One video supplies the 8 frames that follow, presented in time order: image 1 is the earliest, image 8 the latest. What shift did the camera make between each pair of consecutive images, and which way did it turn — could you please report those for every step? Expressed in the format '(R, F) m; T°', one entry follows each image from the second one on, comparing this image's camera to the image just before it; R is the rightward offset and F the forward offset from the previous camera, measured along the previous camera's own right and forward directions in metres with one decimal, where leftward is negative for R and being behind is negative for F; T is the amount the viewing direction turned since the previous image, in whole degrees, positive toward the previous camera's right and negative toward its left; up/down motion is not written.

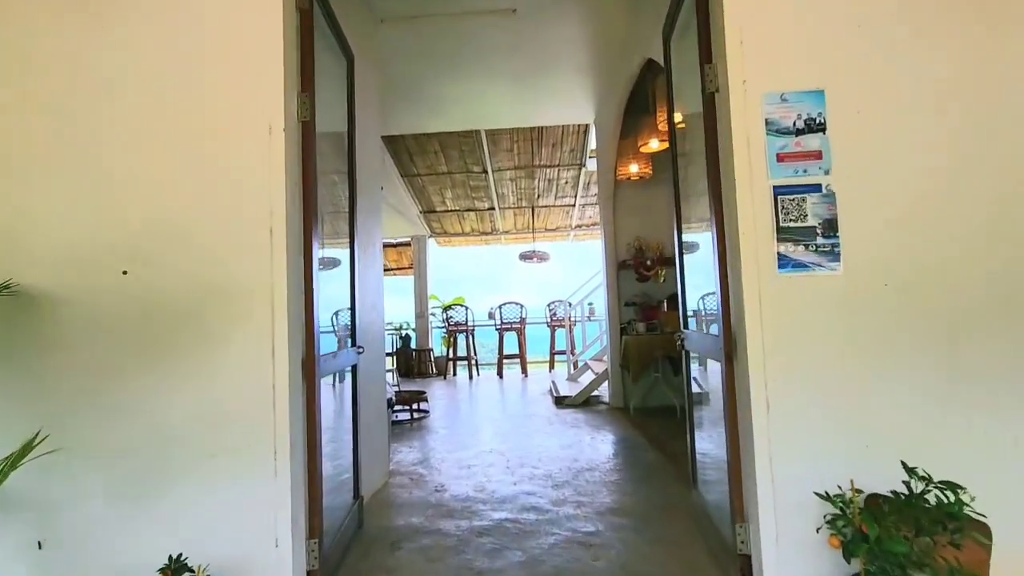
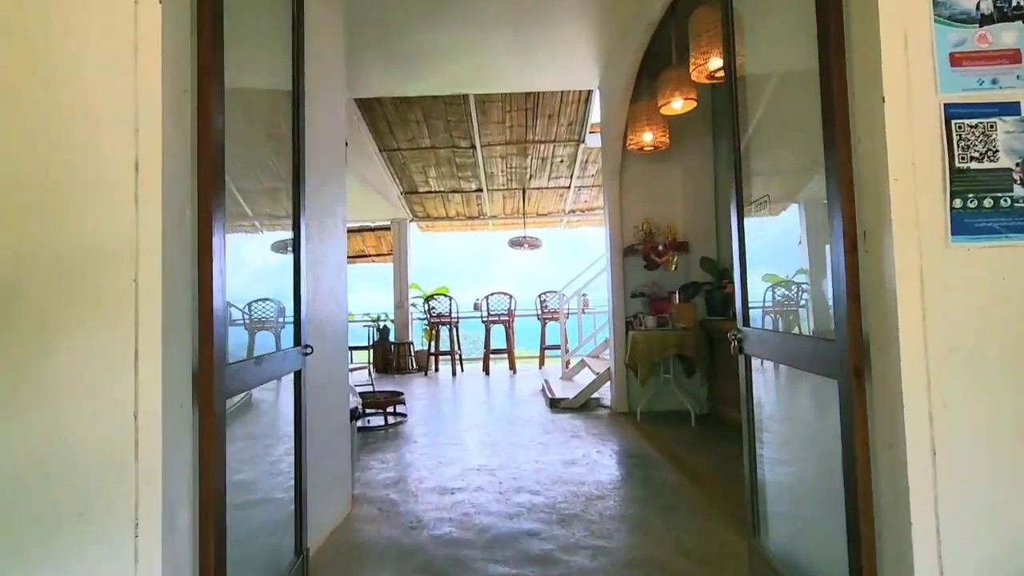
(-0.1, +0.7) m; +2°
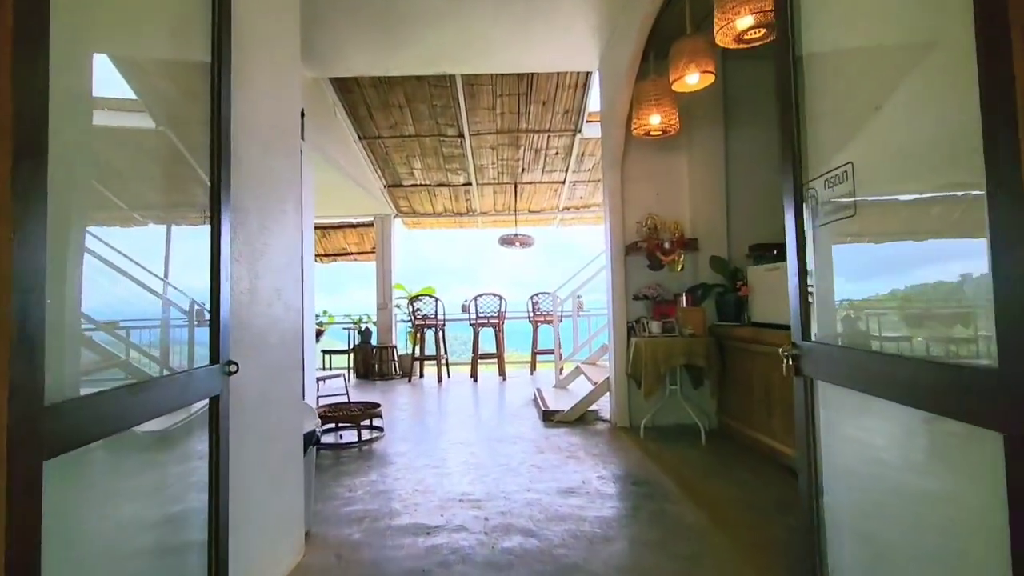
(0.0, +0.5) m; +1°
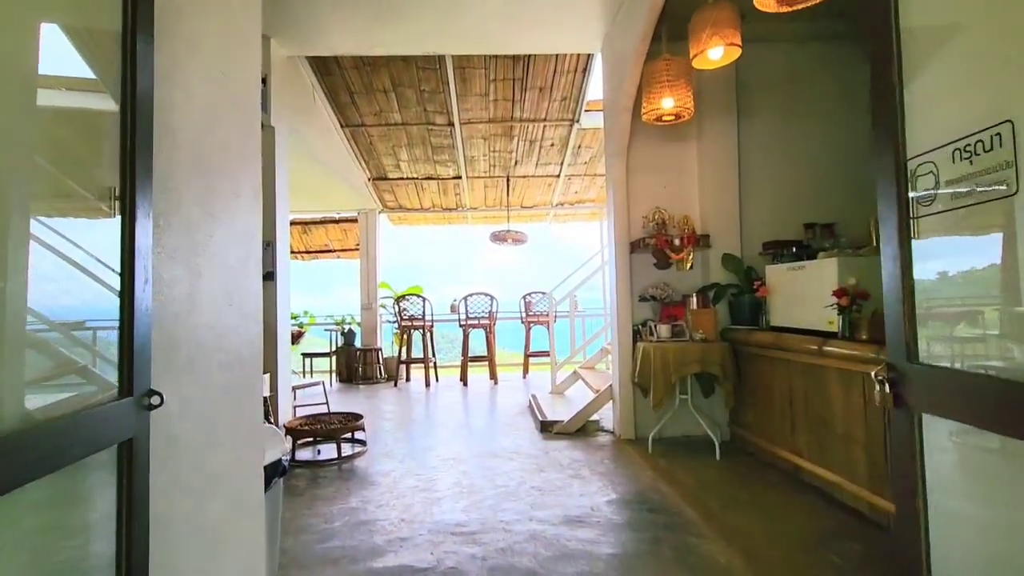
(-0.1, +0.4) m; +1°
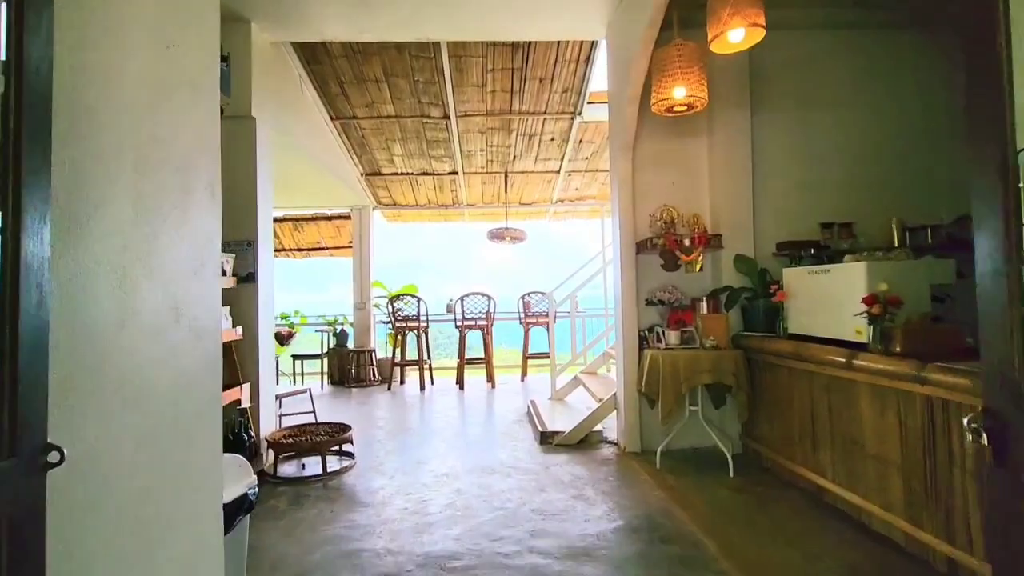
(0.0, +0.2) m; 0°
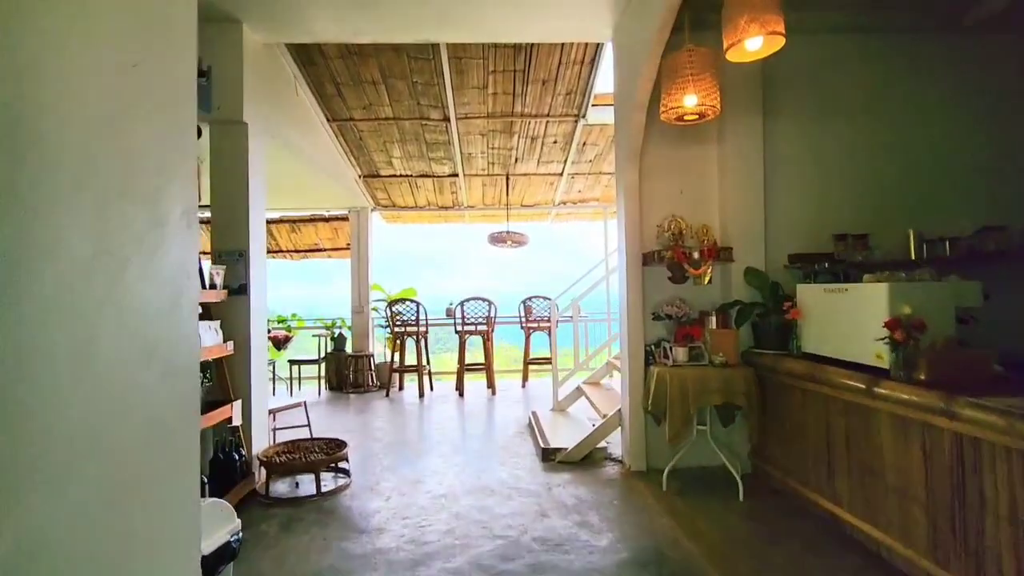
(0.0, +0.1) m; 0°
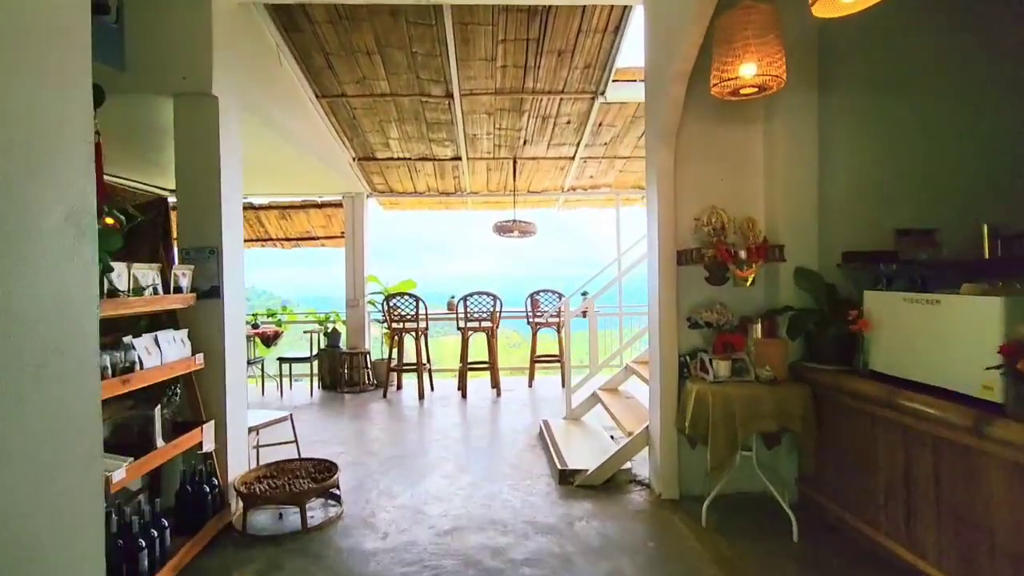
(-0.1, +0.5) m; 0°
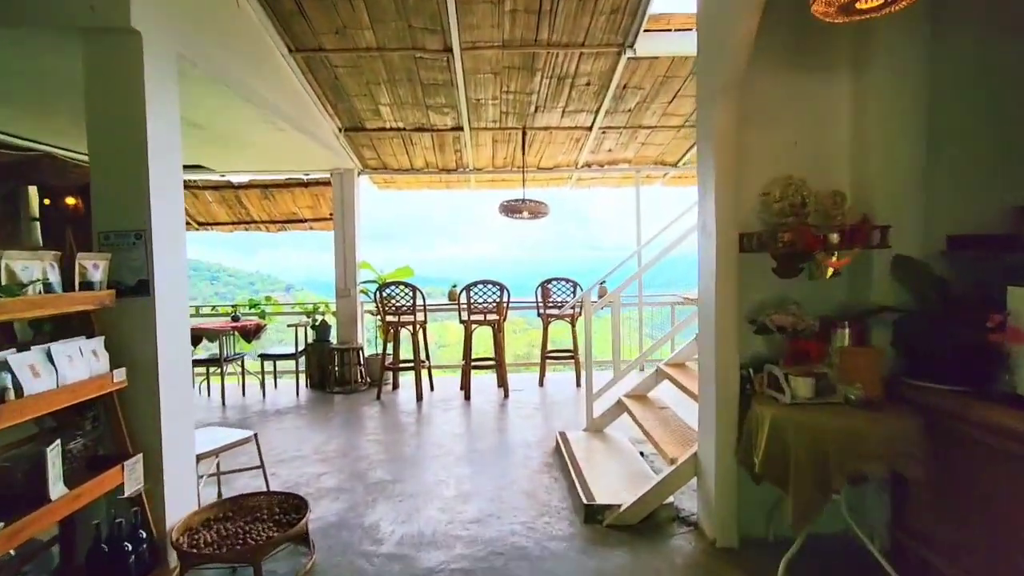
(-0.1, +0.7) m; 0°
